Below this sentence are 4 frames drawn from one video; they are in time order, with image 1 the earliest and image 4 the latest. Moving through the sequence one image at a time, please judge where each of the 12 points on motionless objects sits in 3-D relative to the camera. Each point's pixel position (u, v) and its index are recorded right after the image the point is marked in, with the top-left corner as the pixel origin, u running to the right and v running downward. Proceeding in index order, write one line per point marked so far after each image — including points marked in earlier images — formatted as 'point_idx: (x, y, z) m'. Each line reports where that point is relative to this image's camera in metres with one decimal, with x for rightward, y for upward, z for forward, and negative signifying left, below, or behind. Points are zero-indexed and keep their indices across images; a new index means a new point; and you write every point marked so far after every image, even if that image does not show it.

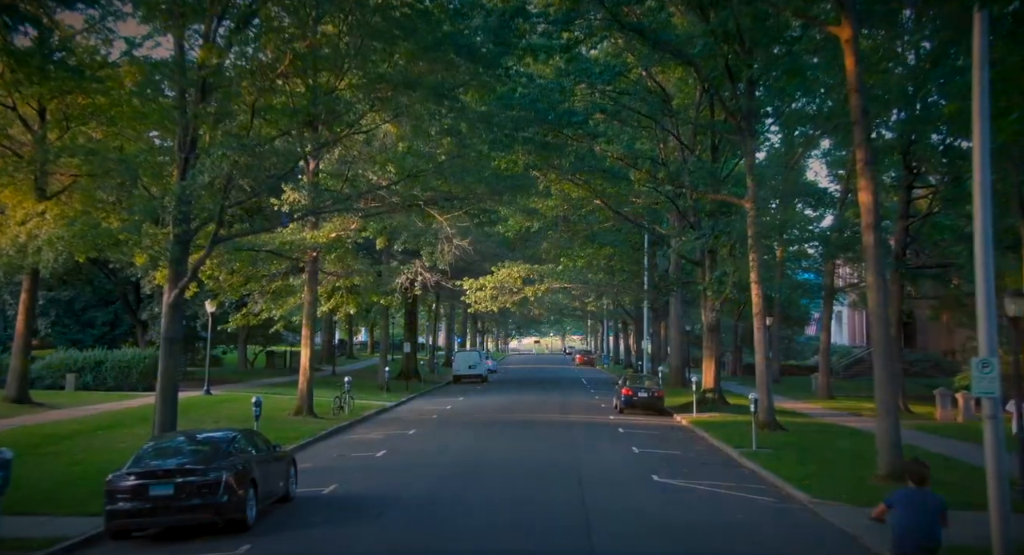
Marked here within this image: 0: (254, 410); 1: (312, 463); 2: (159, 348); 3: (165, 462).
0: (-4.9, -2.5, +18.5) m
1: (-3.7, -3.4, +17.9) m
2: (-6.1, -1.2, +16.6) m
3: (-4.0, -2.1, +11.2) m
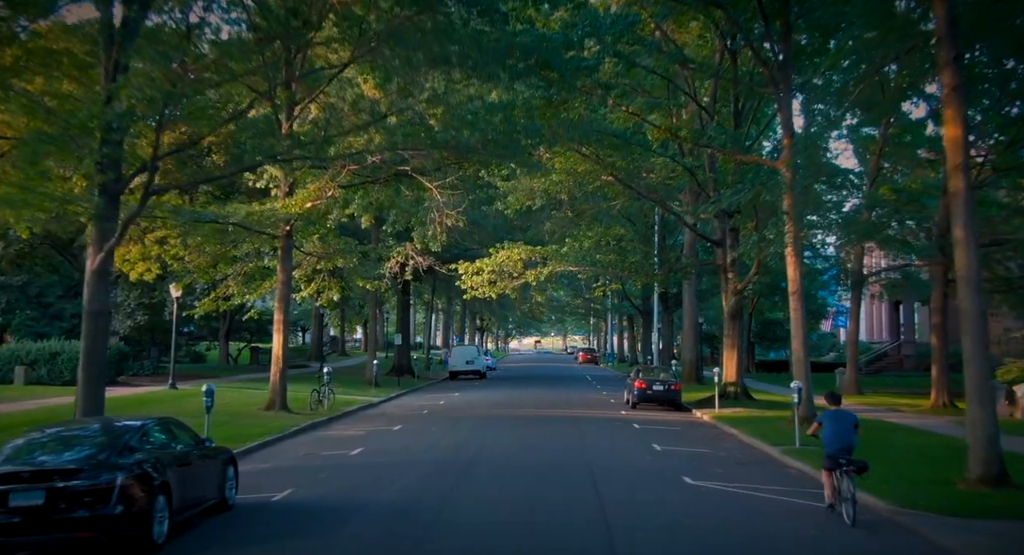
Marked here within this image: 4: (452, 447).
0: (-4.9, -2.0, +15.5) m
1: (-3.7, -2.9, +15.0) m
2: (-6.1, -0.6, +13.6) m
3: (-4.0, -1.6, +8.2) m
4: (-1.1, -3.2, +18.3) m
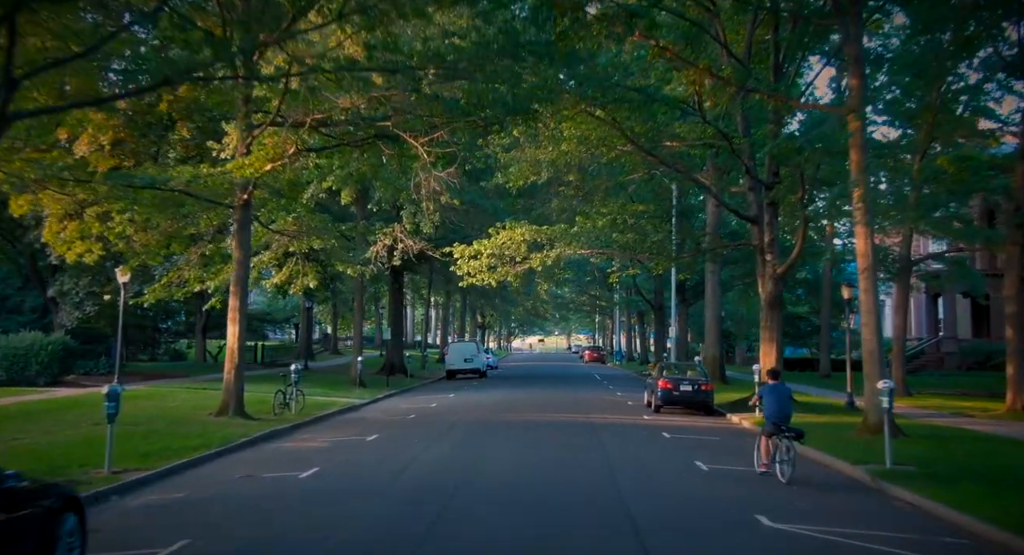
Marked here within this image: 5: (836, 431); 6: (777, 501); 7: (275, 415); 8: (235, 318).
0: (-4.9, -1.6, +11.8) m
1: (-3.7, -2.5, +11.2) m
2: (-6.0, -0.2, +9.9) m
3: (-4.0, -1.1, +4.5) m
4: (-1.1, -2.8, +14.5) m
5: (+6.0, -2.8, +17.8) m
6: (+3.3, -2.8, +12.1) m
7: (-4.9, -2.8, +19.8) m
8: (-5.5, -0.8, +19.3) m
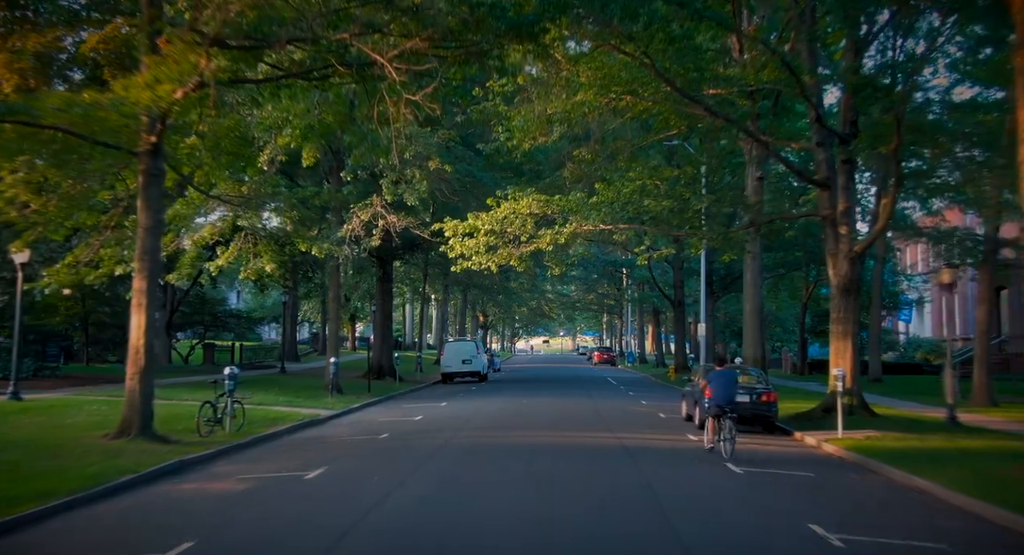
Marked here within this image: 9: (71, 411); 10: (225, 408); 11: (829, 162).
0: (-4.9, -1.1, +6.9) m
1: (-3.6, -2.1, +6.3) m
2: (-6.0, +0.2, +4.9) m
3: (-4.0, -0.7, -0.5) m
4: (-1.1, -2.4, +9.6) m
5: (+6.0, -2.4, +12.9) m
6: (+3.3, -2.4, +7.1) m
7: (-4.8, -2.4, +14.9) m
8: (-5.4, -0.4, +14.4) m
9: (-7.6, -2.3, +16.7) m
10: (-4.6, -2.1, +15.6) m
11: (+6.2, +2.3, +19.1) m
